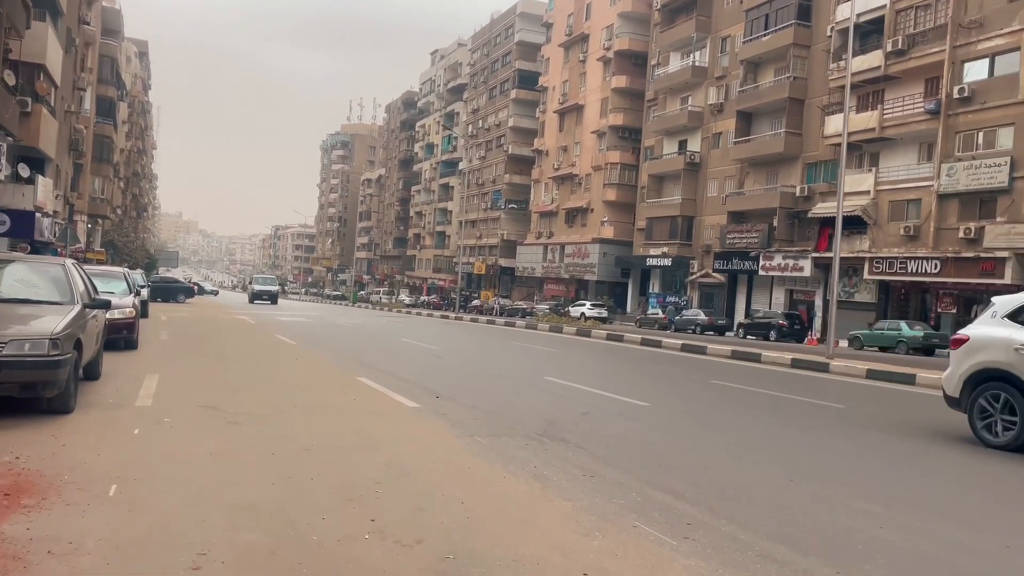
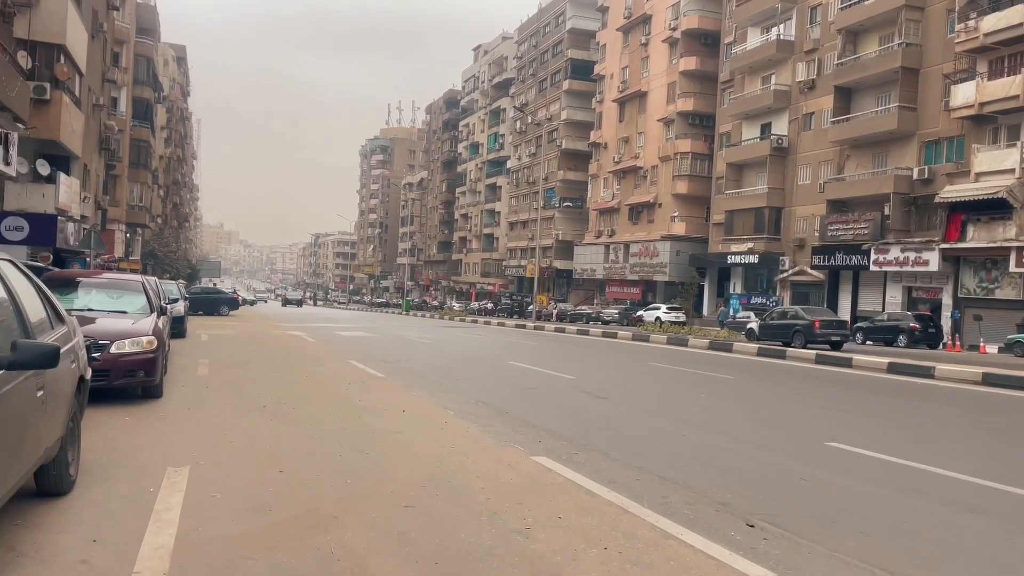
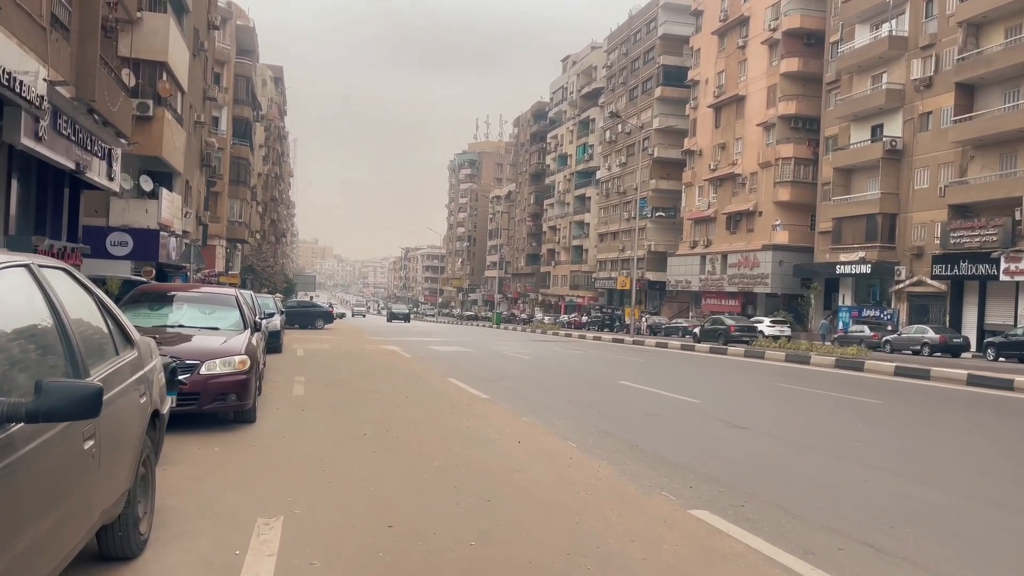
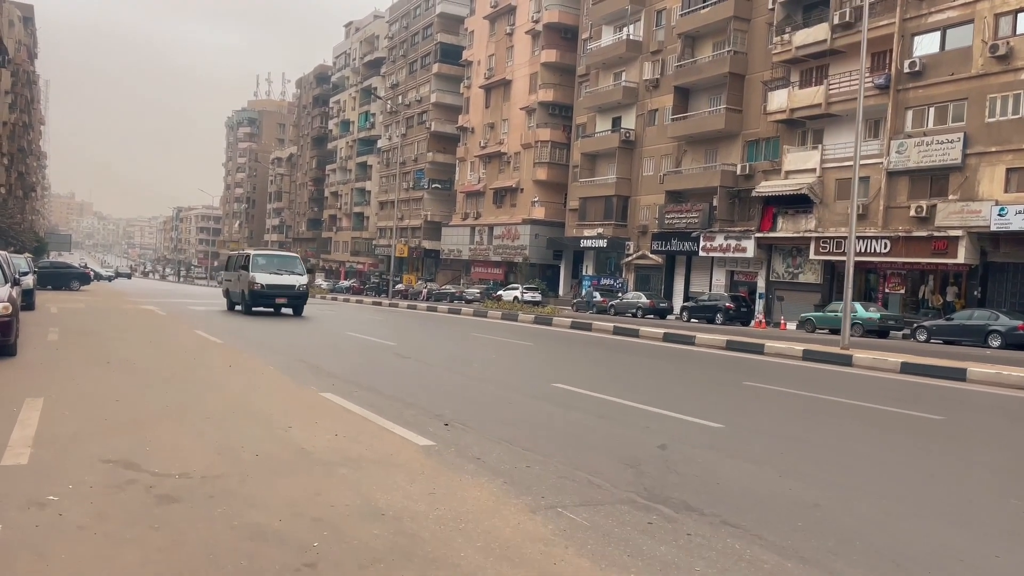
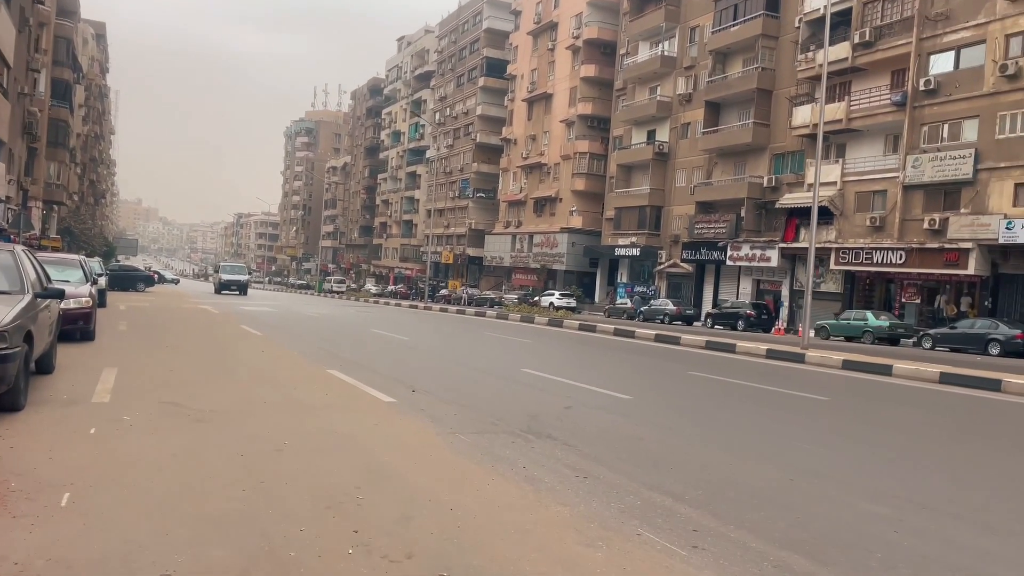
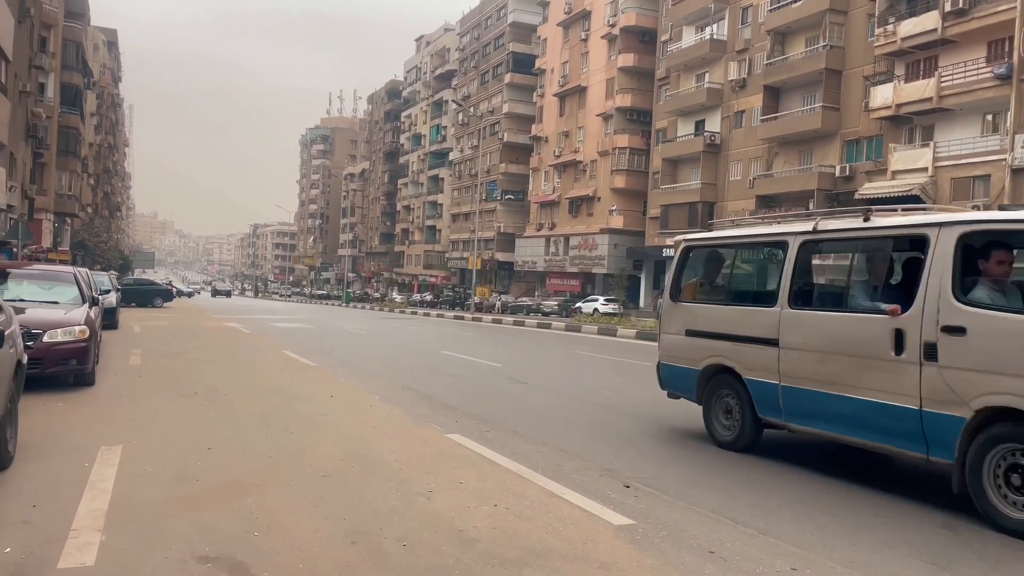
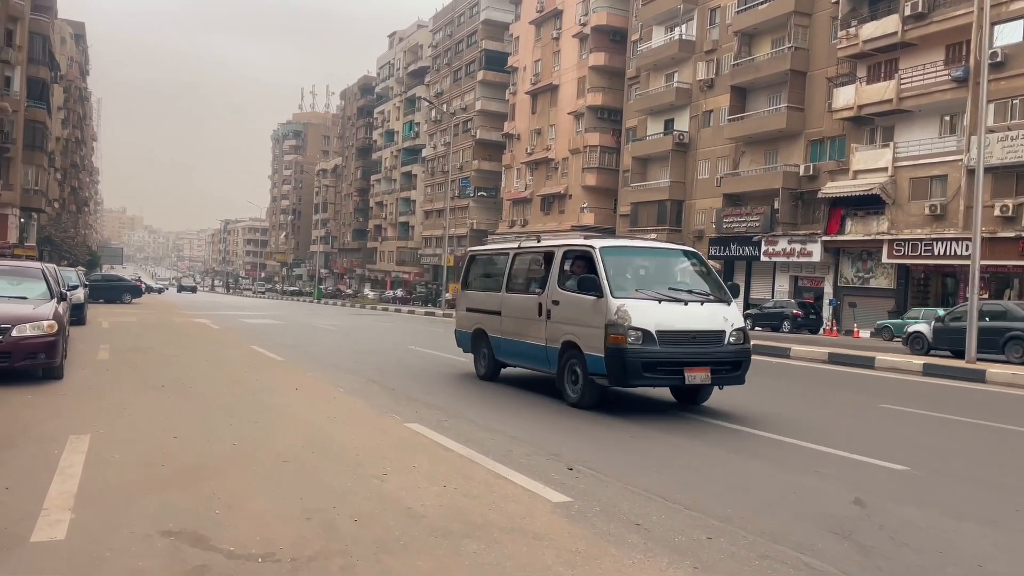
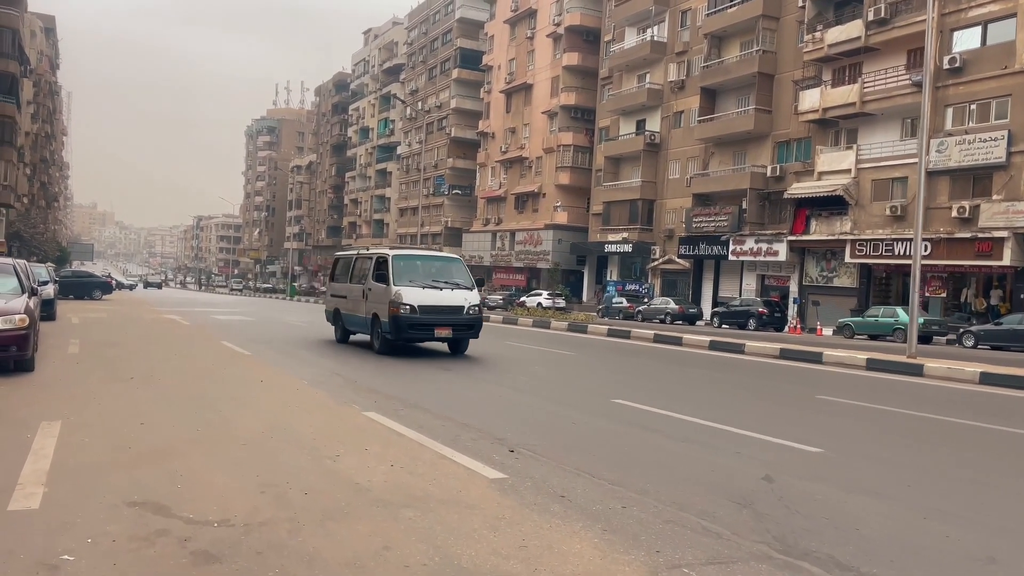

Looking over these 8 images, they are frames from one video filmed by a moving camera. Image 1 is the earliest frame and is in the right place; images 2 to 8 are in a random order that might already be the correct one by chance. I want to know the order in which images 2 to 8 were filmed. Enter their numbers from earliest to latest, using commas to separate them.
5, 4, 8, 7, 6, 2, 3
